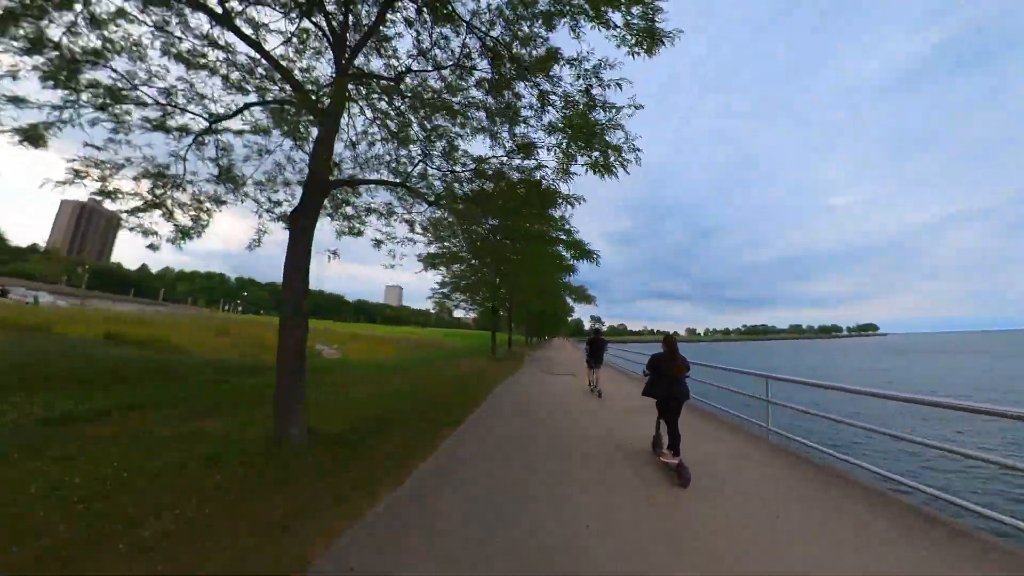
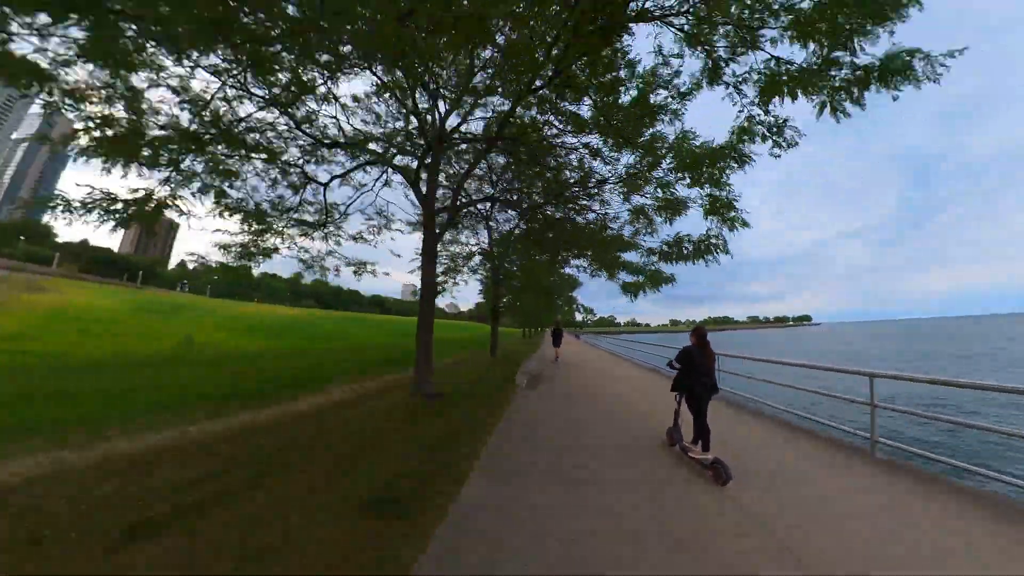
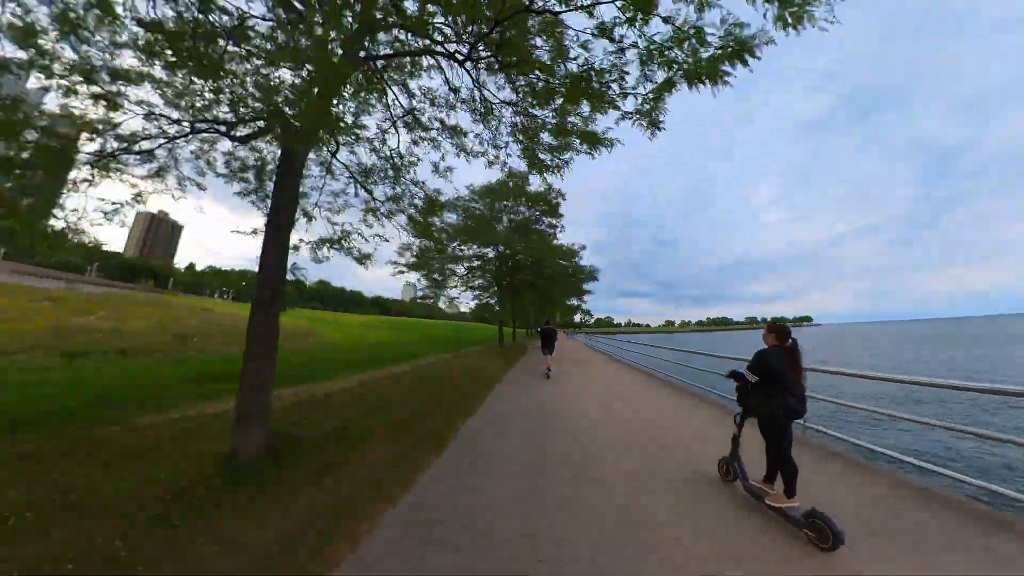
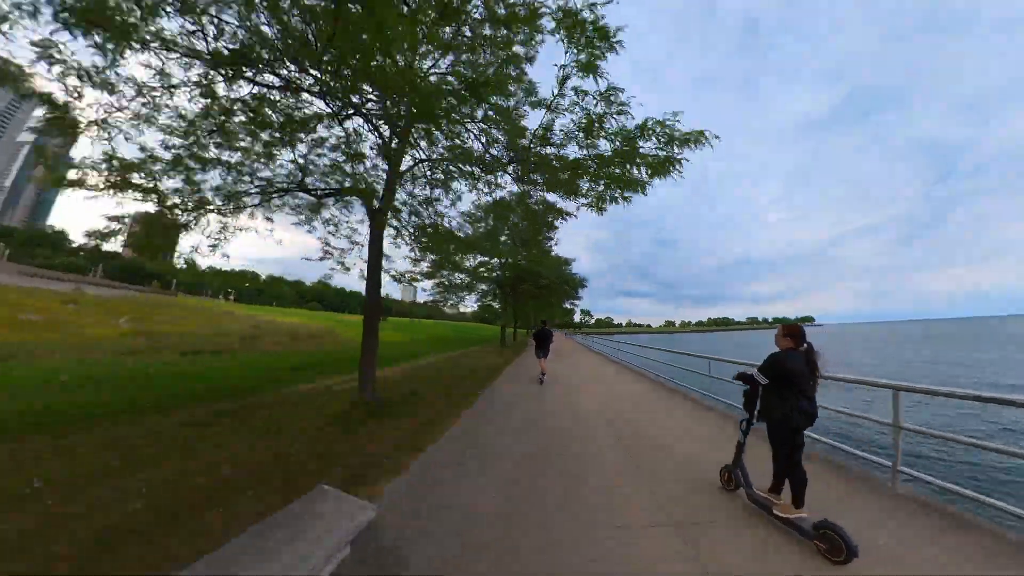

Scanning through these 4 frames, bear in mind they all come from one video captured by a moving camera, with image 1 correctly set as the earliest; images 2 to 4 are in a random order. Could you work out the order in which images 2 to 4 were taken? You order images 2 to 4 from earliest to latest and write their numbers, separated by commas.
4, 3, 2
